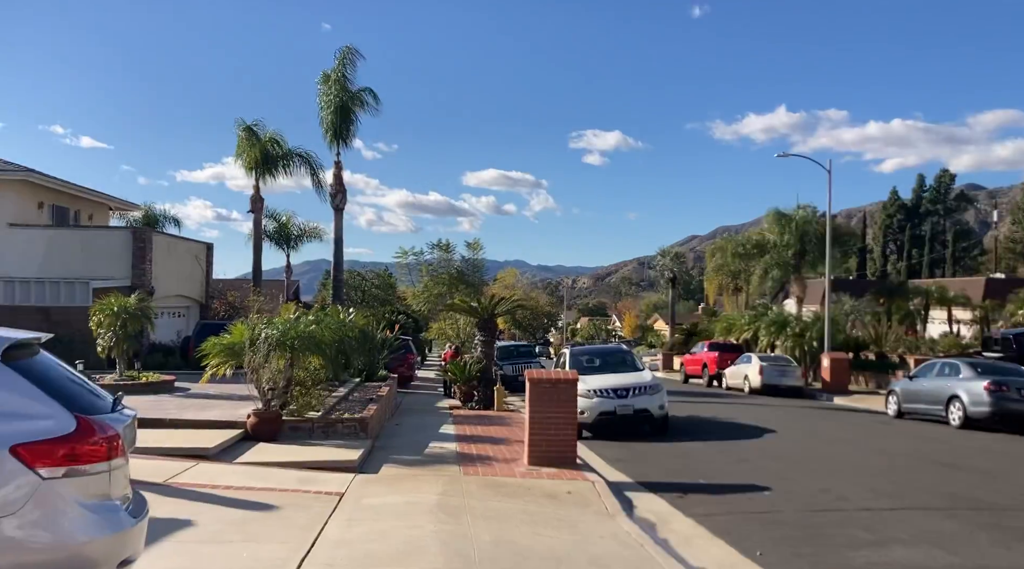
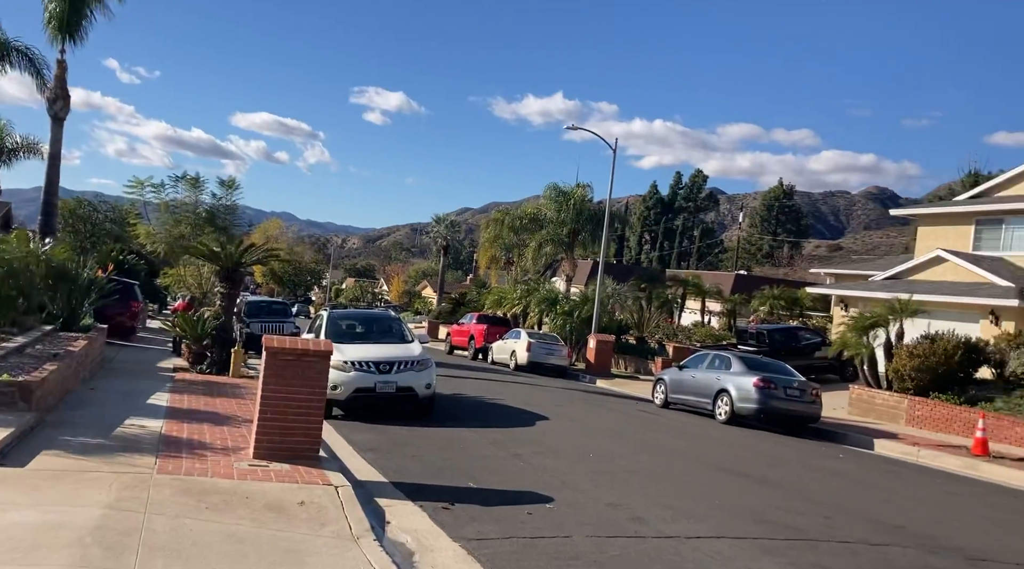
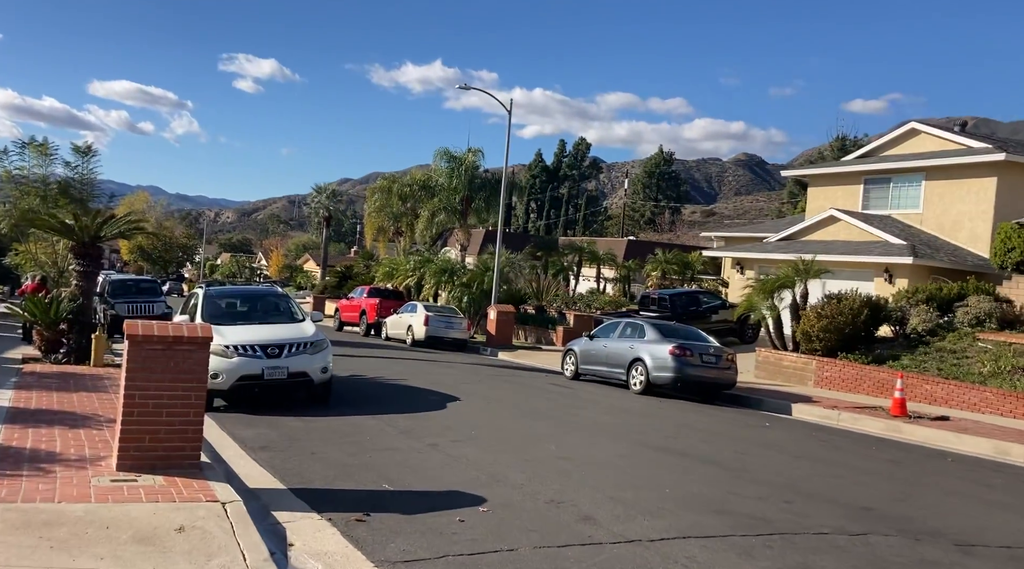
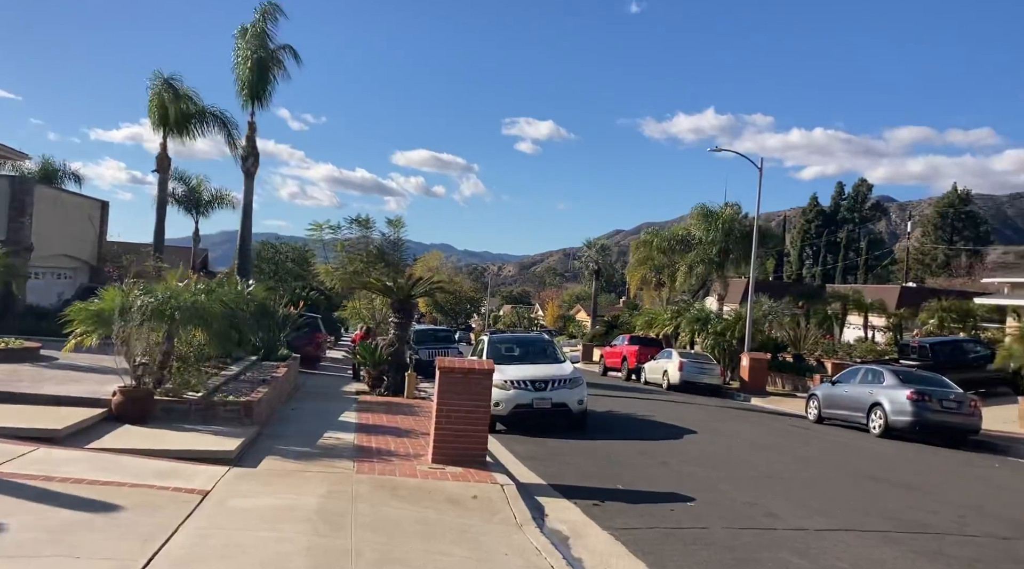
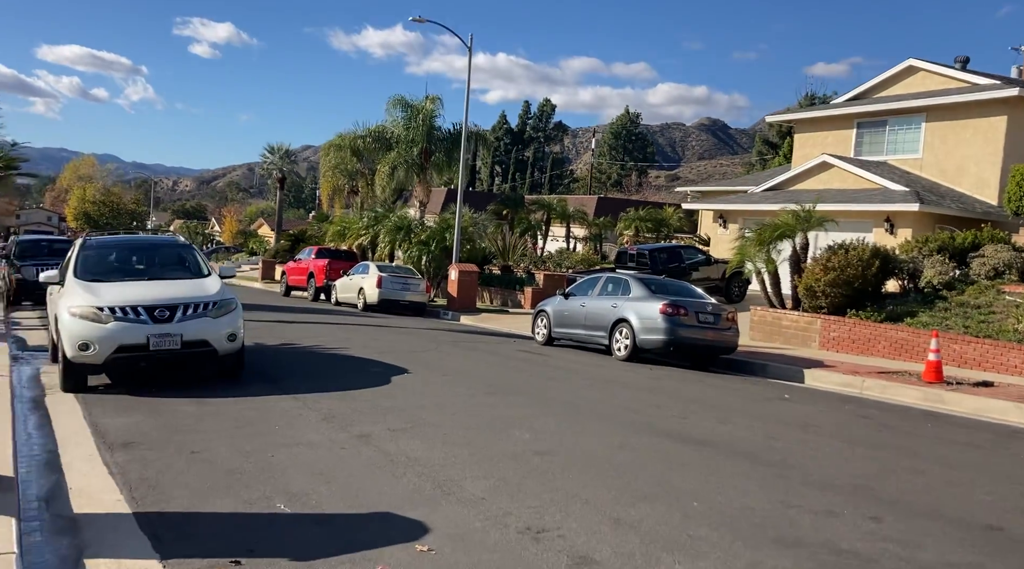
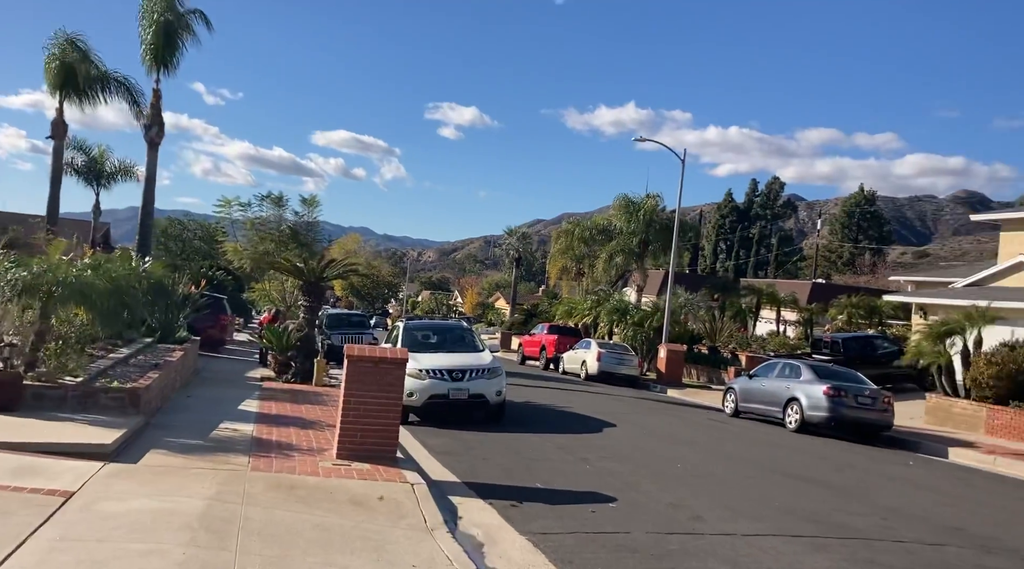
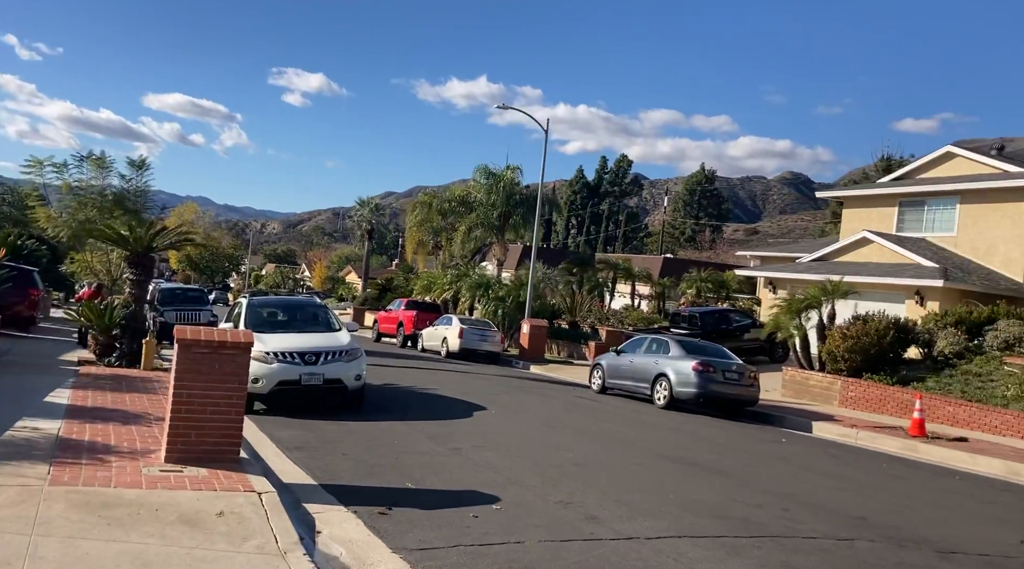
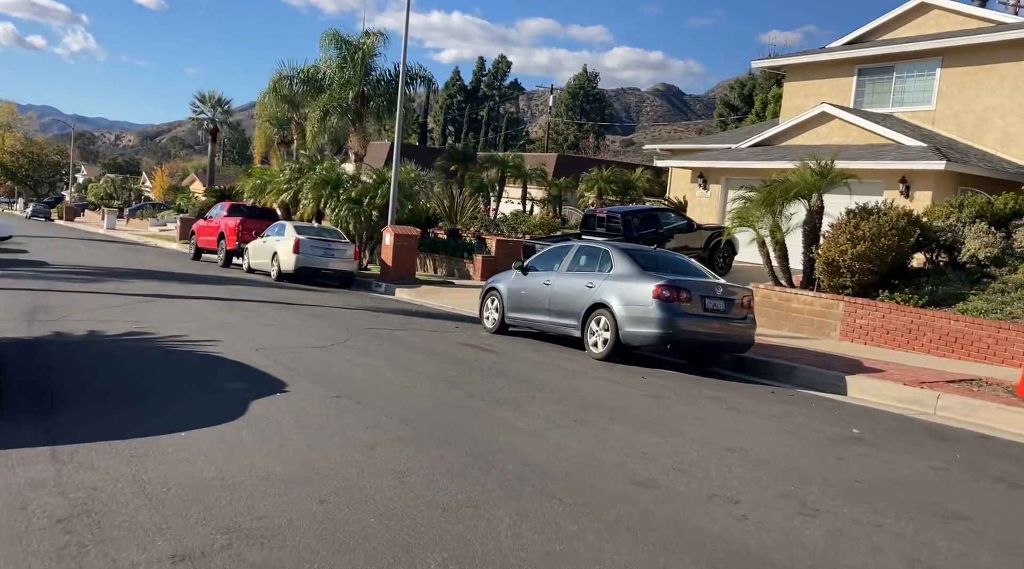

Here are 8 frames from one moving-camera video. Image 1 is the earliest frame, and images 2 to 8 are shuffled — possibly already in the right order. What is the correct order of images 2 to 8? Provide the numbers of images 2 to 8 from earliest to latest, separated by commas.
4, 6, 2, 7, 3, 5, 8
